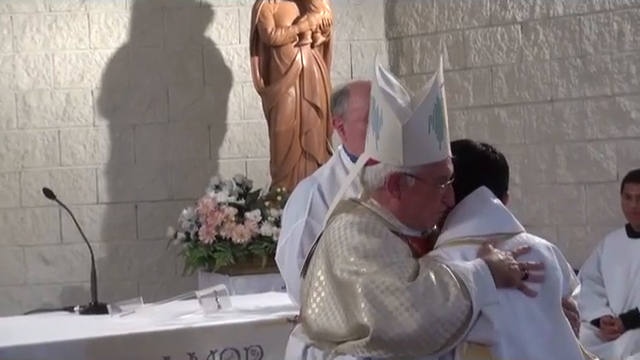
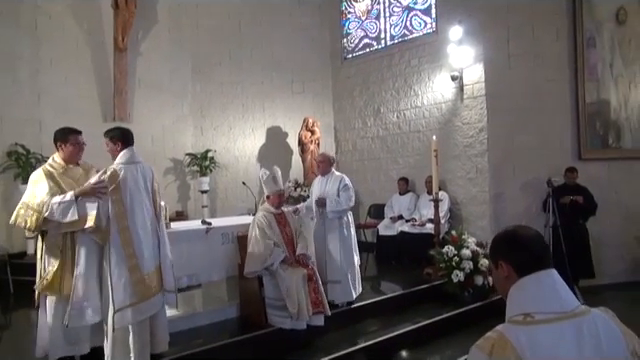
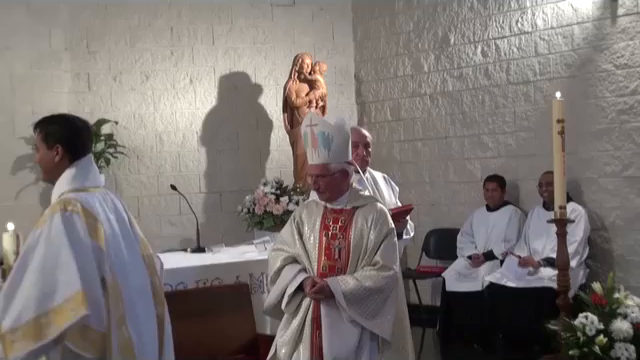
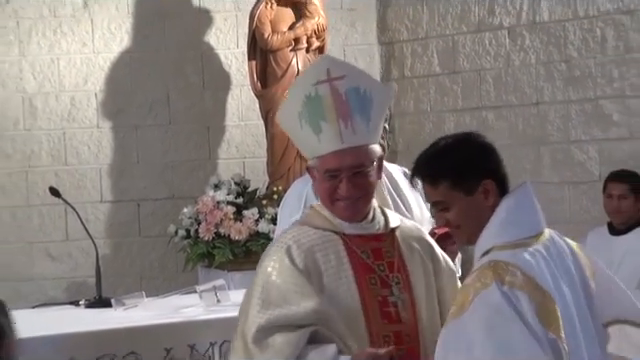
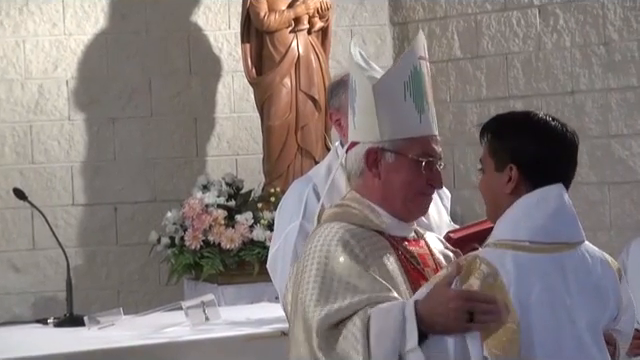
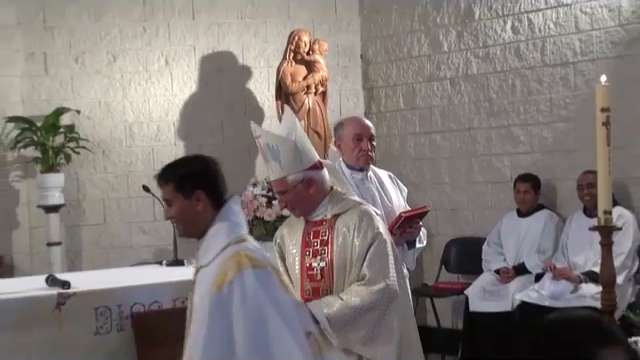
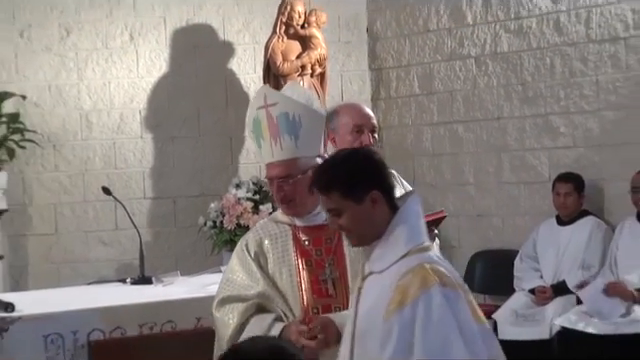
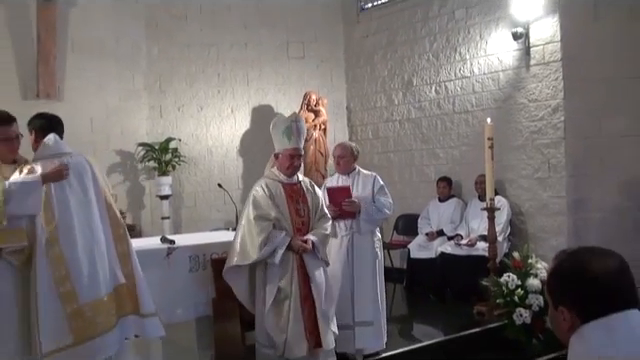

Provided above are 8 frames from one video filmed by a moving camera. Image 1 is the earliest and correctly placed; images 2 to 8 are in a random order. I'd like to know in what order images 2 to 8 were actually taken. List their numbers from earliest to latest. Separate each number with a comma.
5, 4, 7, 6, 3, 8, 2
